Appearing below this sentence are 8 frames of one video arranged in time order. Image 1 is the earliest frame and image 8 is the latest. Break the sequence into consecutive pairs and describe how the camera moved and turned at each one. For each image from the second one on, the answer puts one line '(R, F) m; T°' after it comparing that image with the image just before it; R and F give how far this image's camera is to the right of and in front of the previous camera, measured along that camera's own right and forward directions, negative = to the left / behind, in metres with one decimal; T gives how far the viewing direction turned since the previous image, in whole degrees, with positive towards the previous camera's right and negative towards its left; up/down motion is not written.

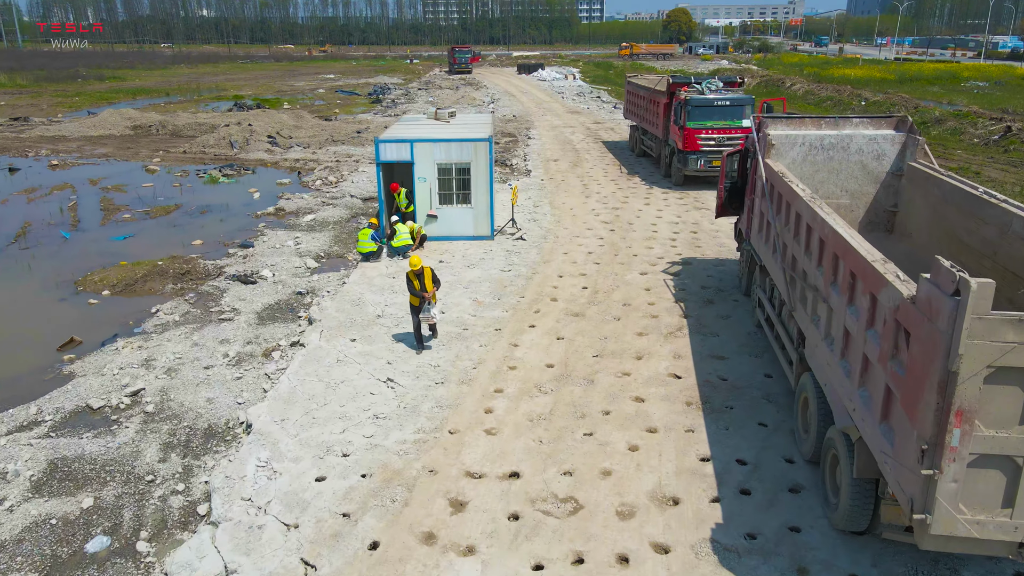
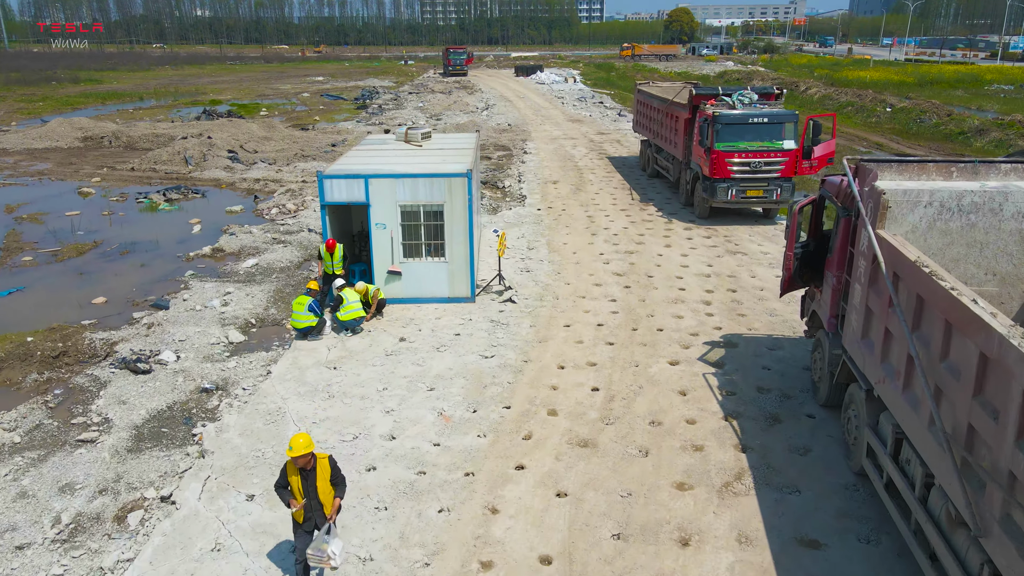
(+0.2, +2.6) m; 0°
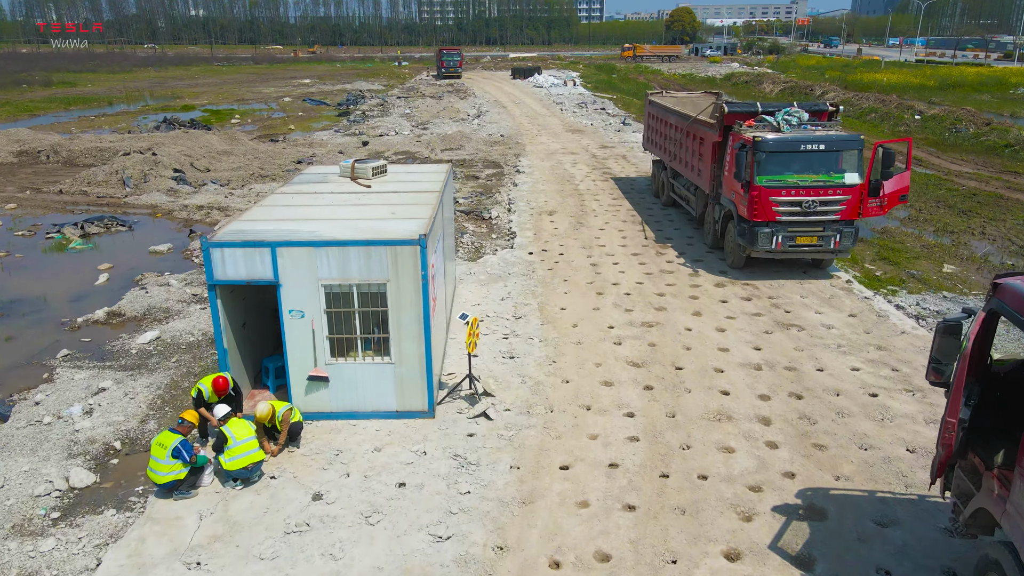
(+0.2, +2.7) m; 0°
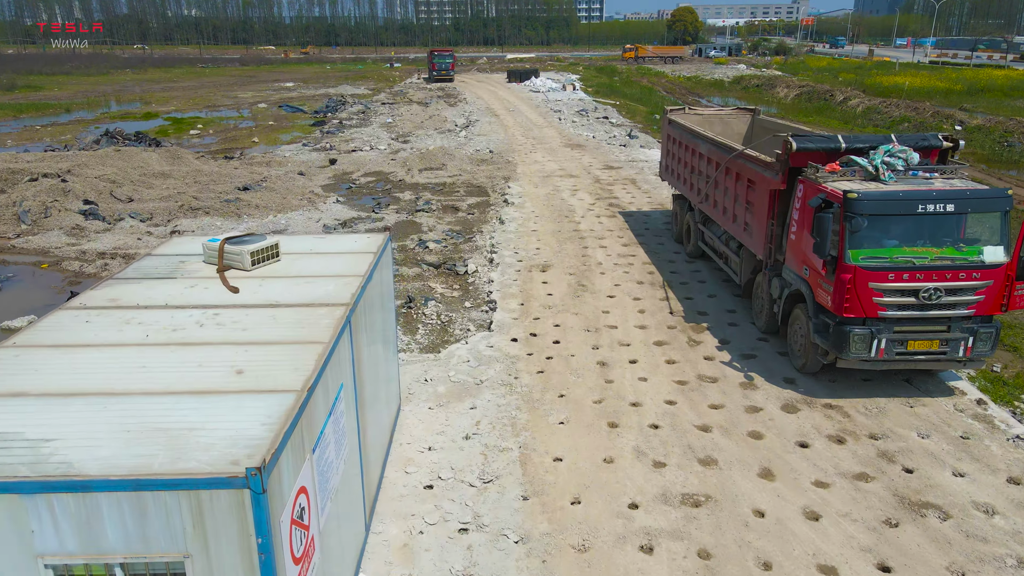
(+0.3, +3.1) m; 0°
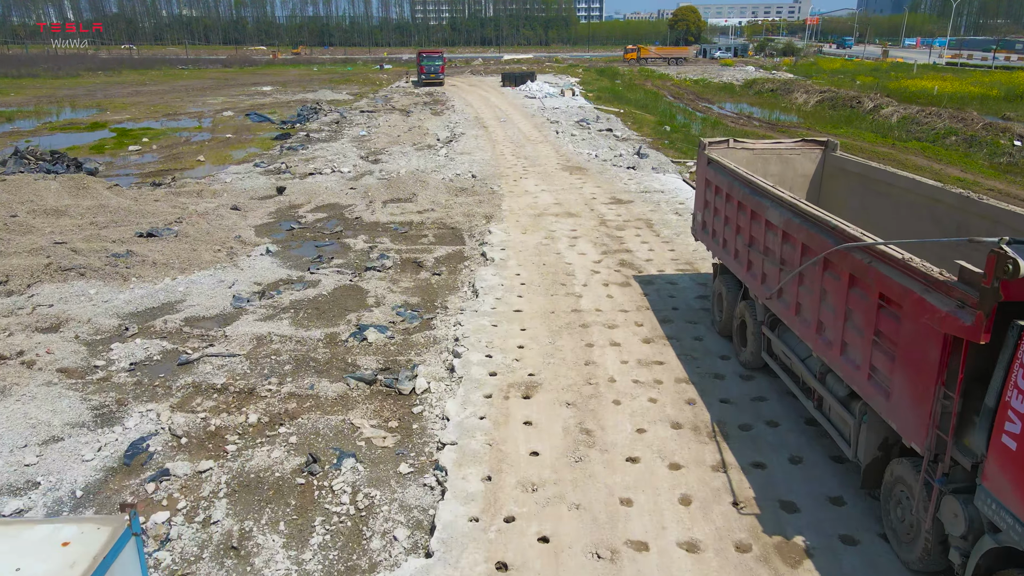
(+0.3, +3.5) m; 0°
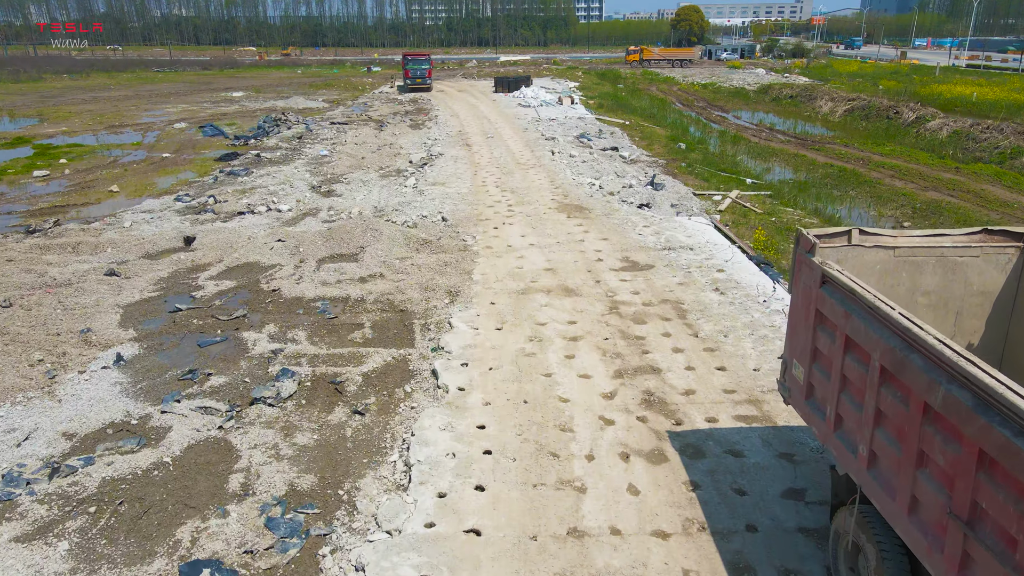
(+0.4, +4.0) m; 0°
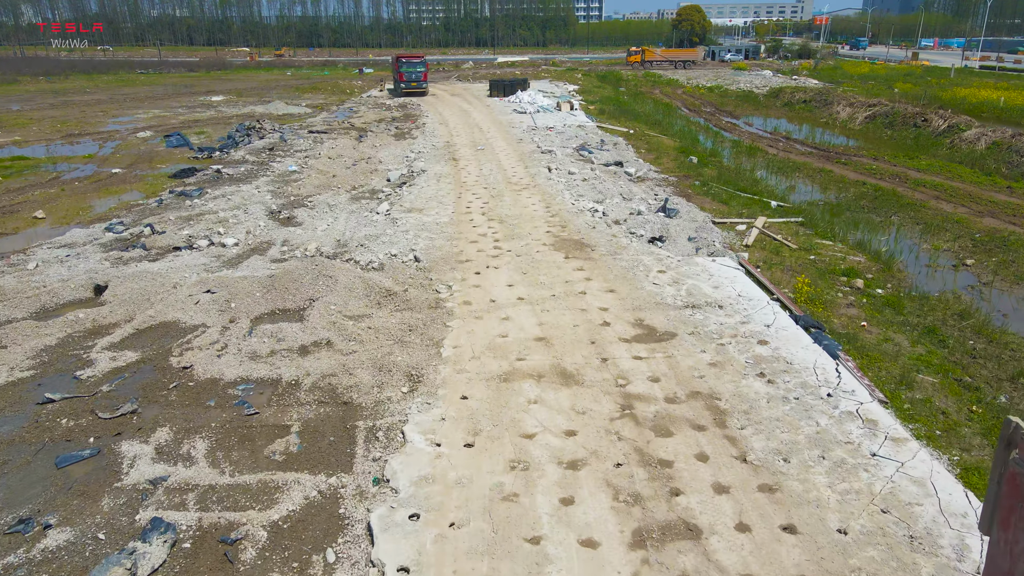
(+0.2, +2.4) m; 0°
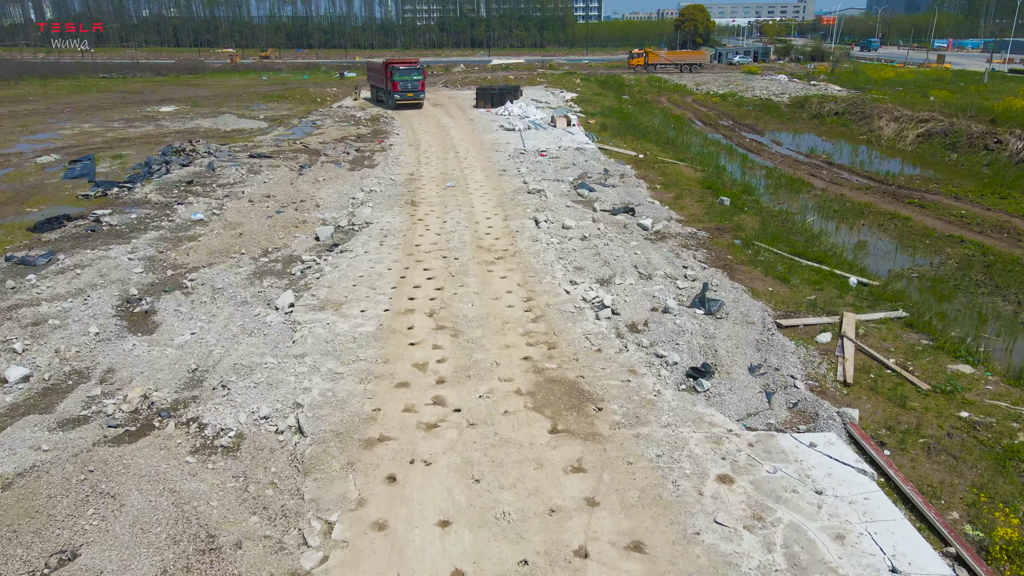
(+0.5, +4.9) m; 0°
